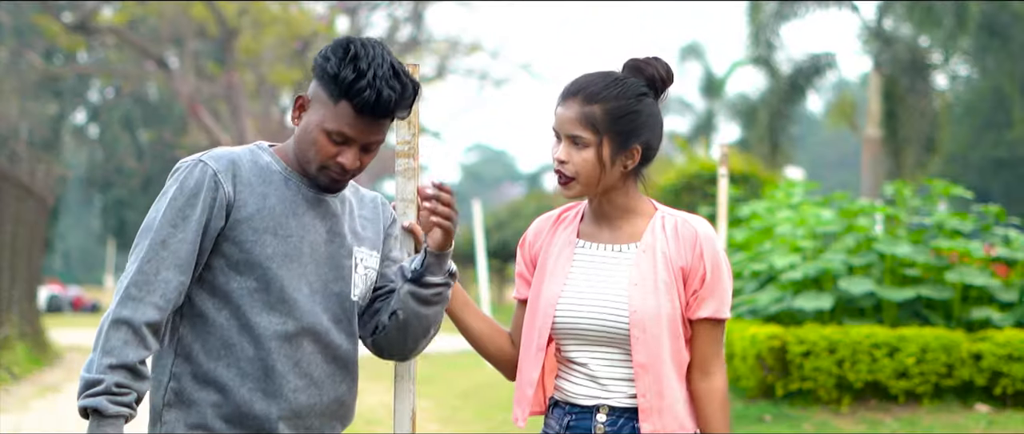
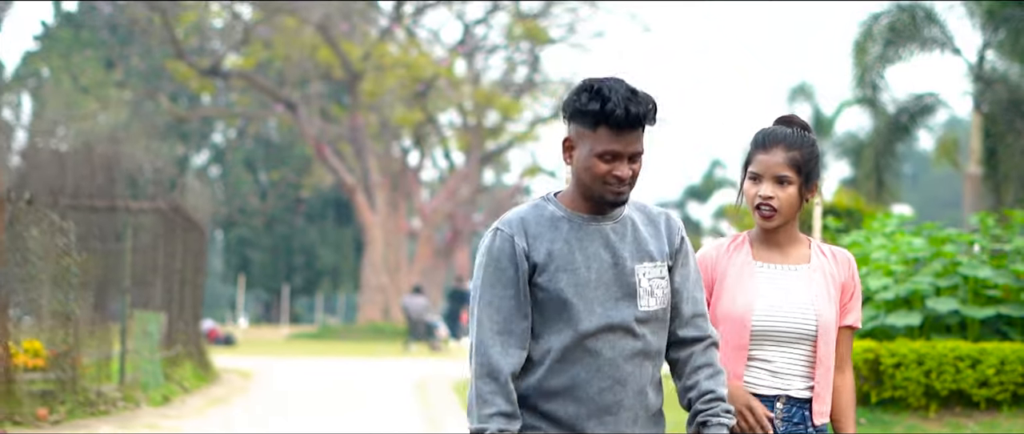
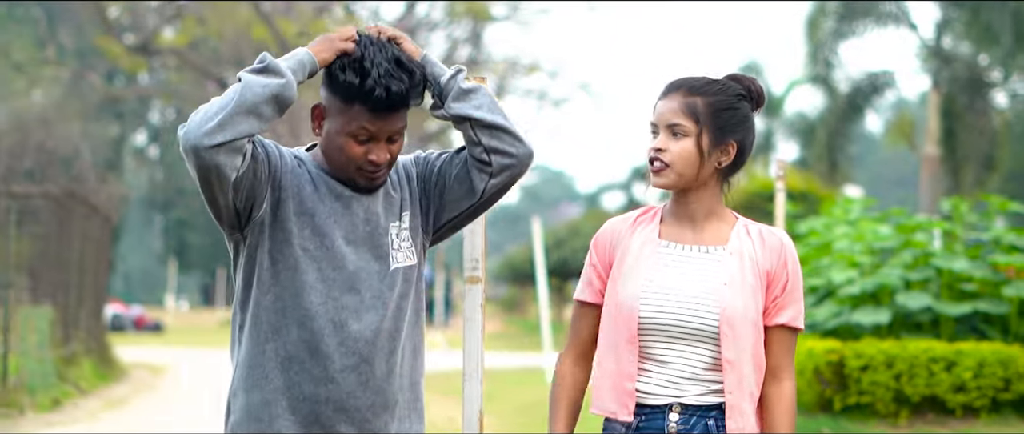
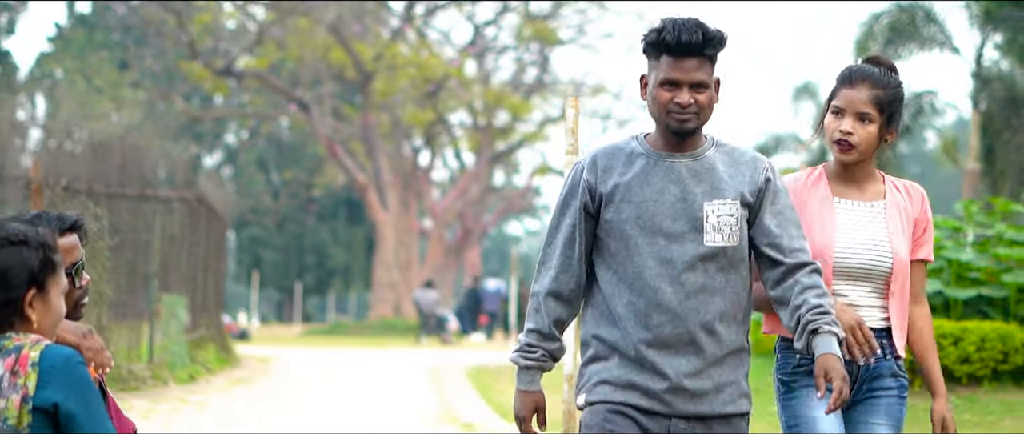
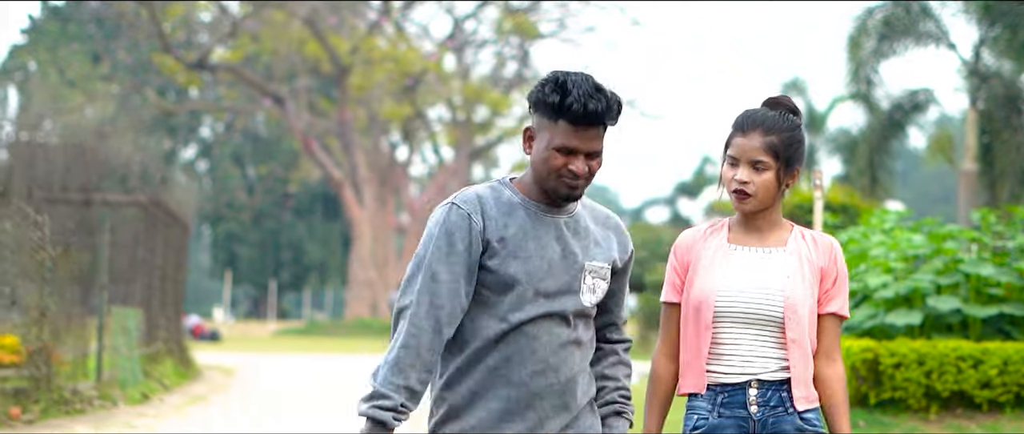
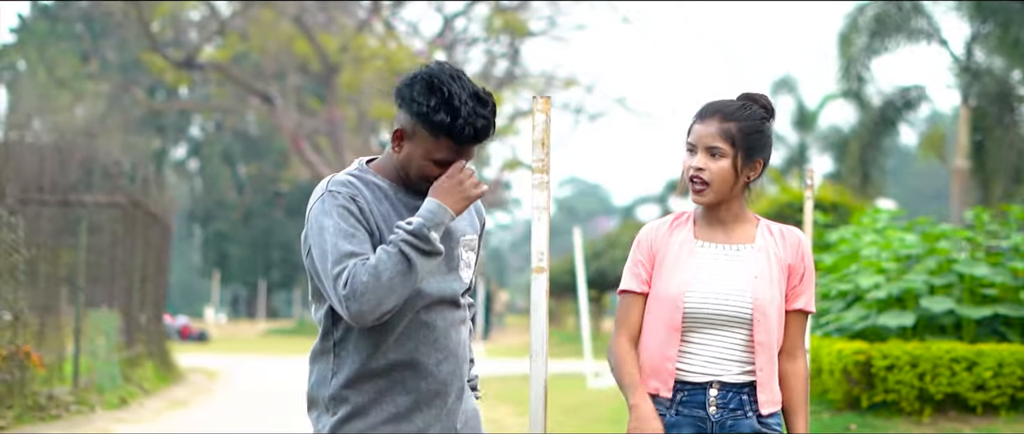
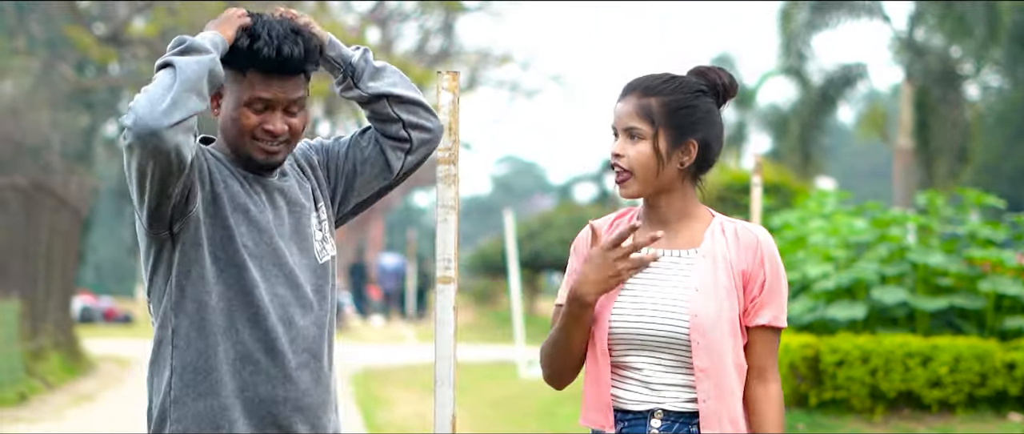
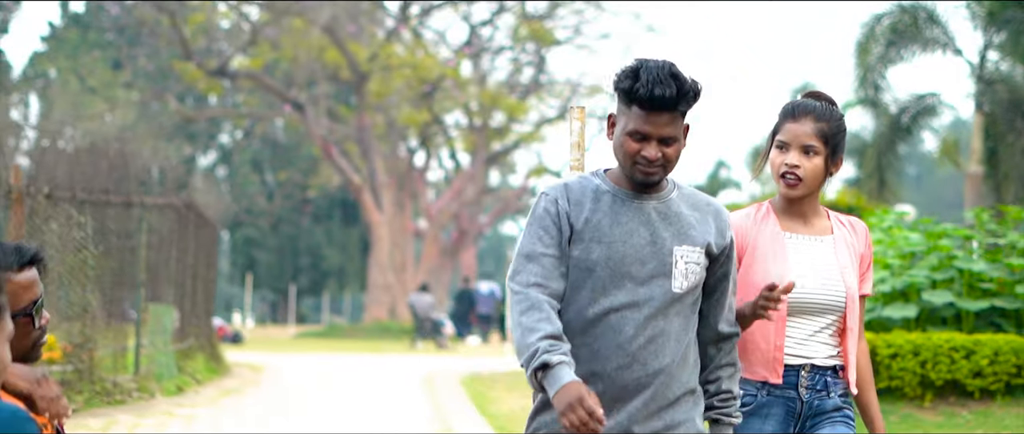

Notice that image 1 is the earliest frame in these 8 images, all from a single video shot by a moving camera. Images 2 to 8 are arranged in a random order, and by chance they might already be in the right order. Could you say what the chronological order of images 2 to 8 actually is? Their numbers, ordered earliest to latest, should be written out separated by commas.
7, 3, 6, 5, 2, 8, 4
